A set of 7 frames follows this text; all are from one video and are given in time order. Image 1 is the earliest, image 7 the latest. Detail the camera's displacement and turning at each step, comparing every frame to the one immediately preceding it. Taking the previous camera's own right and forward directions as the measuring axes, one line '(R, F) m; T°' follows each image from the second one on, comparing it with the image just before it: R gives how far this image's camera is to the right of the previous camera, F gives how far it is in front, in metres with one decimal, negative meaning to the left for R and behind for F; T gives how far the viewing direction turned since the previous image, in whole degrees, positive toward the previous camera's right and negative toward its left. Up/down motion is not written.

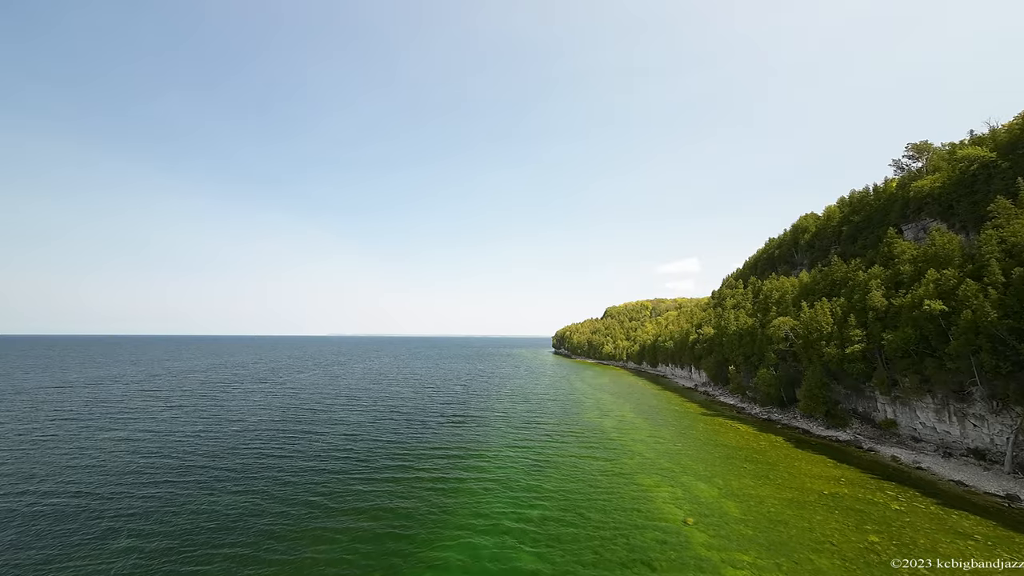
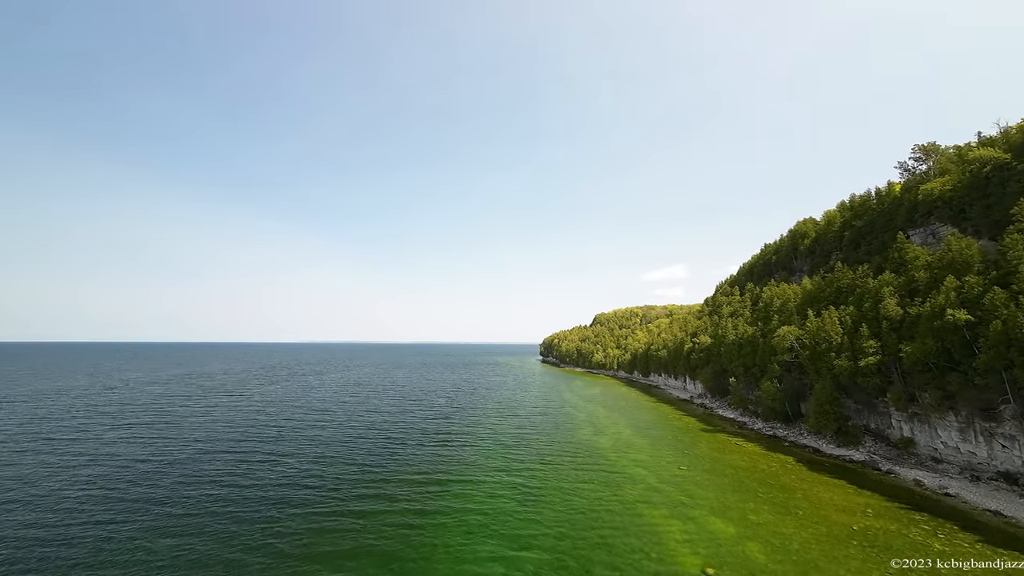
(+0.1, +4.1) m; +1°
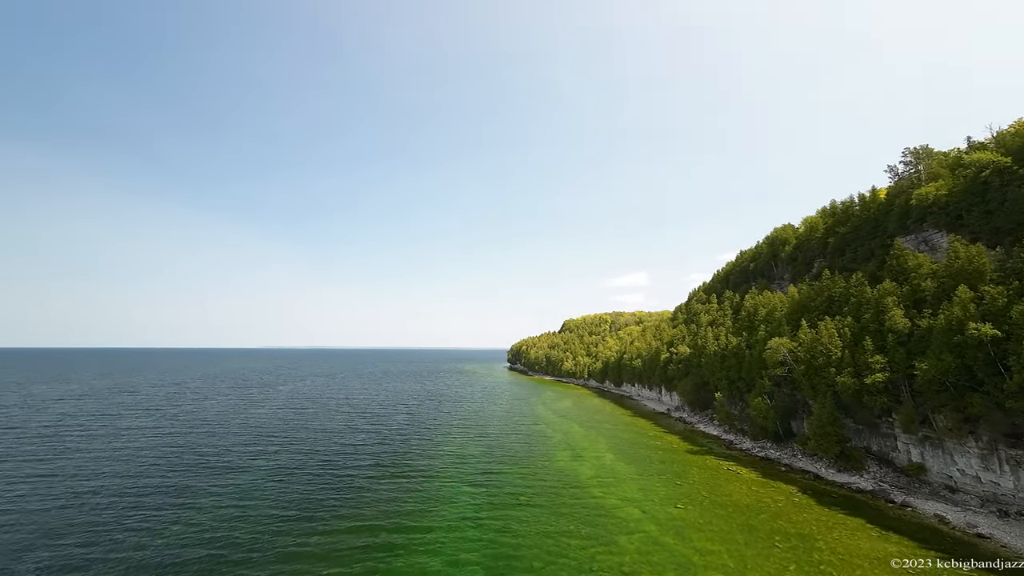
(-0.2, +6.5) m; +4°
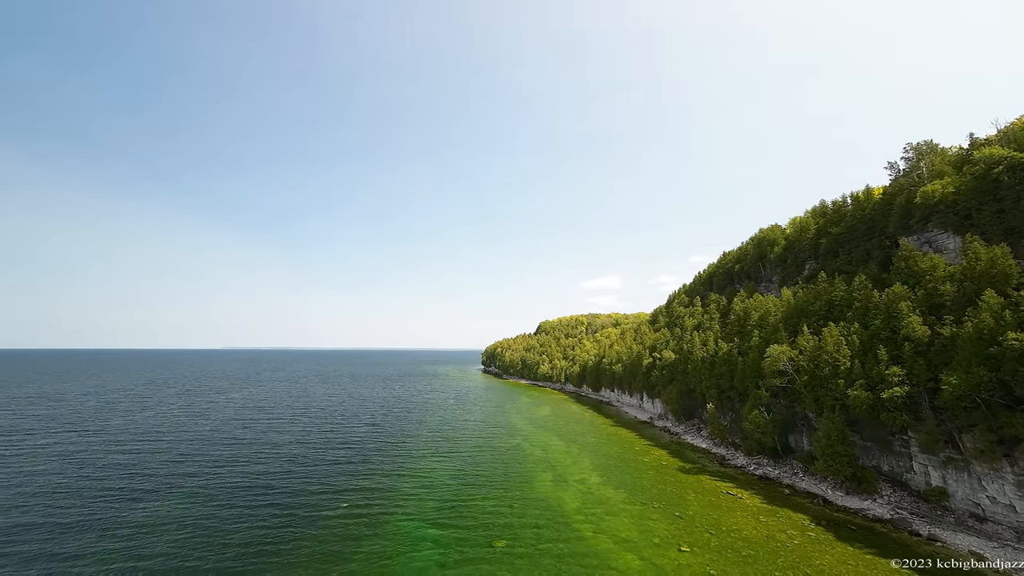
(0.0, +5.9) m; +3°
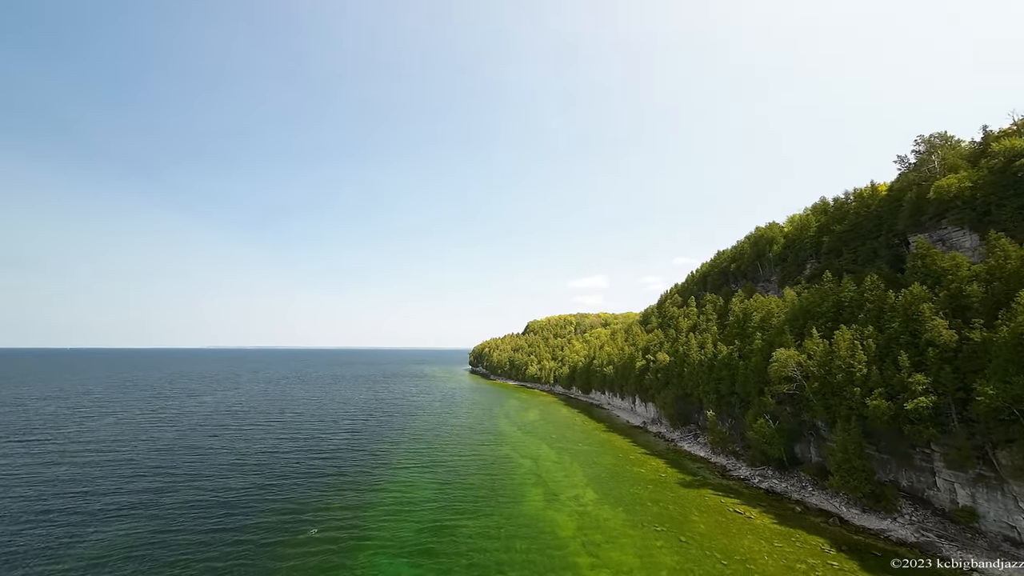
(0.0, +3.9) m; +2°
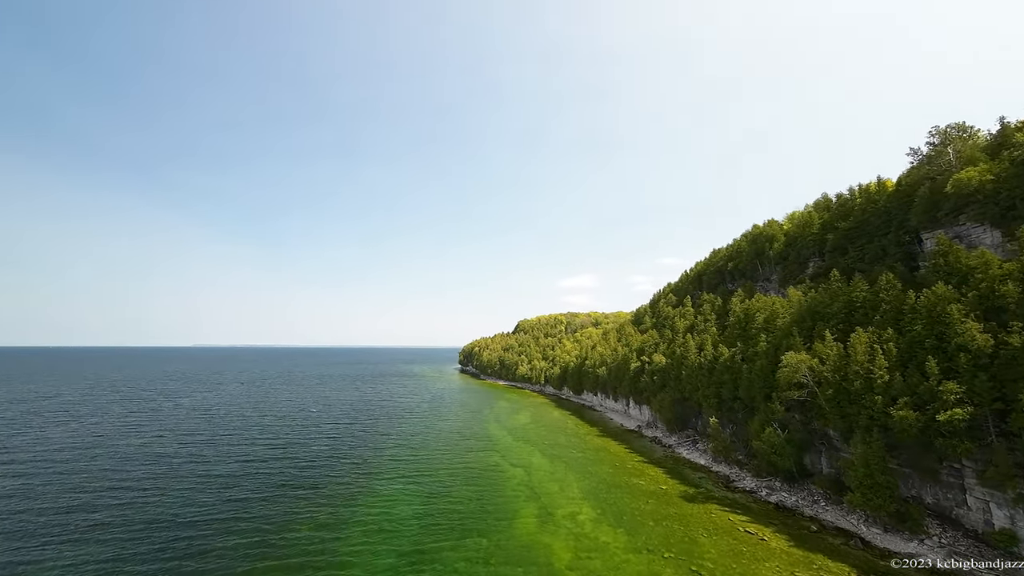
(-0.1, +3.7) m; +1°
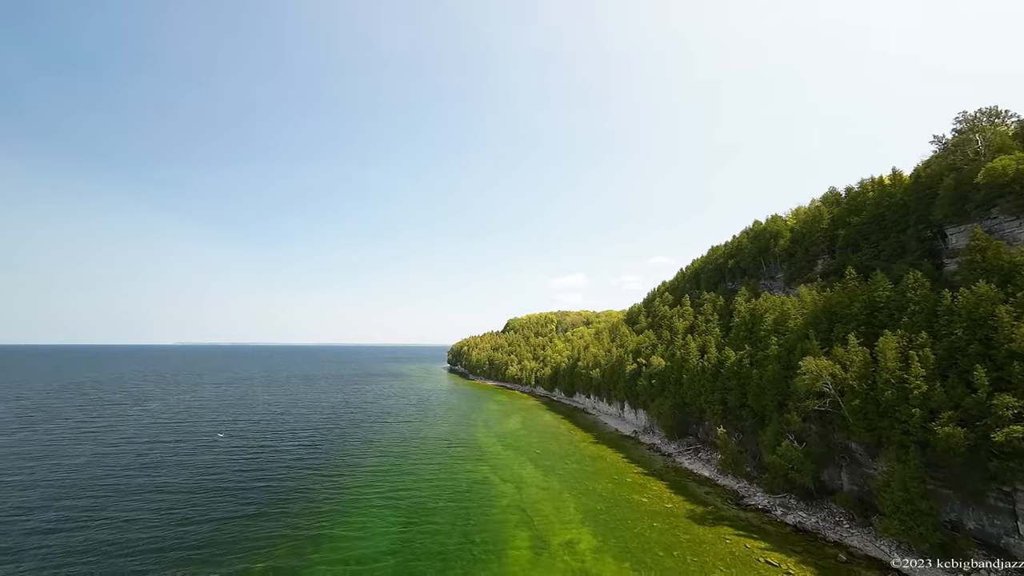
(-0.1, +4.5) m; +1°
